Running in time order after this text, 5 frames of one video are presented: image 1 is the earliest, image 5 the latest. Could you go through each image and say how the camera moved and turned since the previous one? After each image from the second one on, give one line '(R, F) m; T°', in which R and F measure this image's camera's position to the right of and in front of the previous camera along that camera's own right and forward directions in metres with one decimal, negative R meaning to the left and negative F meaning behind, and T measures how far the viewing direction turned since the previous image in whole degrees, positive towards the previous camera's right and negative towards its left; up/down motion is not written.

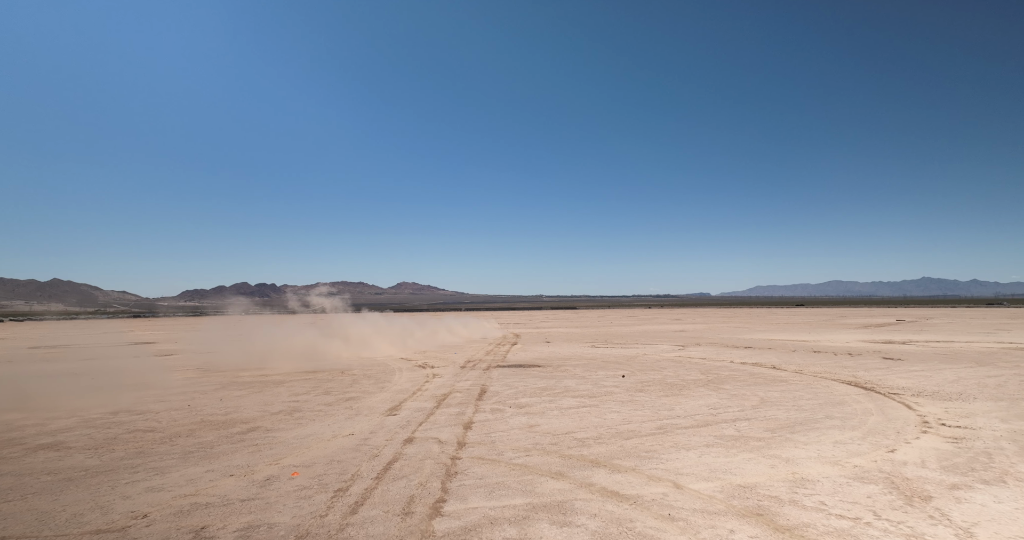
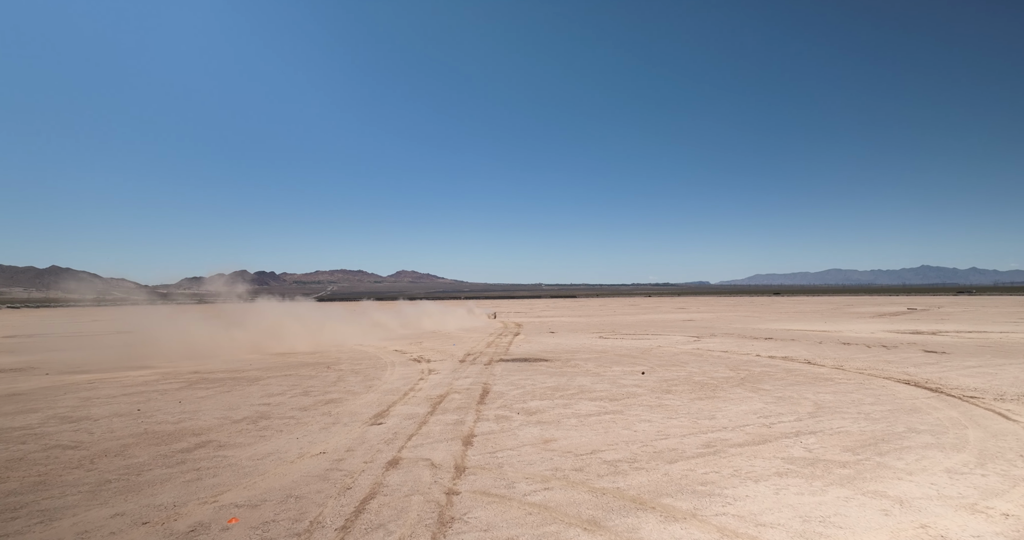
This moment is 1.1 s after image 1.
(-0.2, +2.2) m; 0°
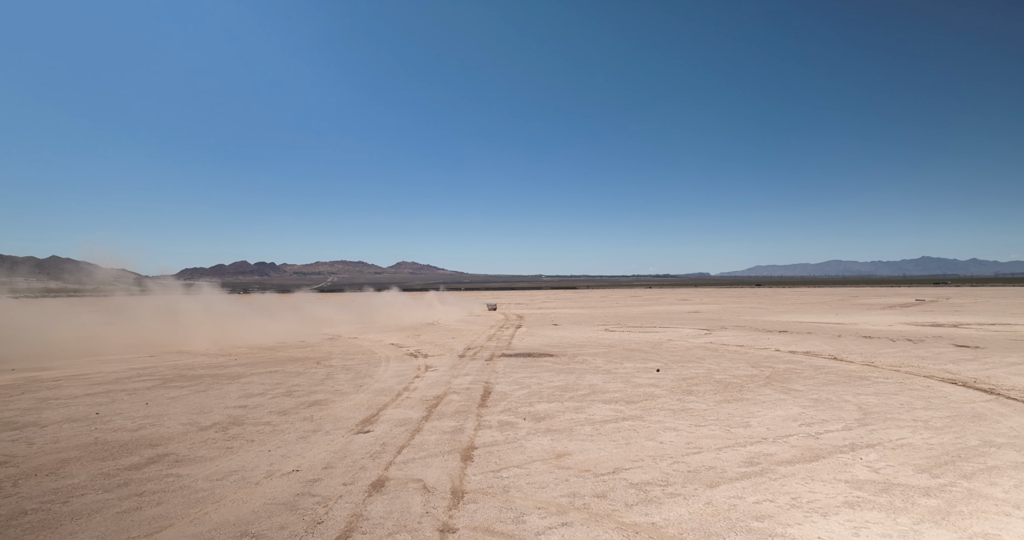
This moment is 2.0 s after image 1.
(-0.1, +1.4) m; 0°
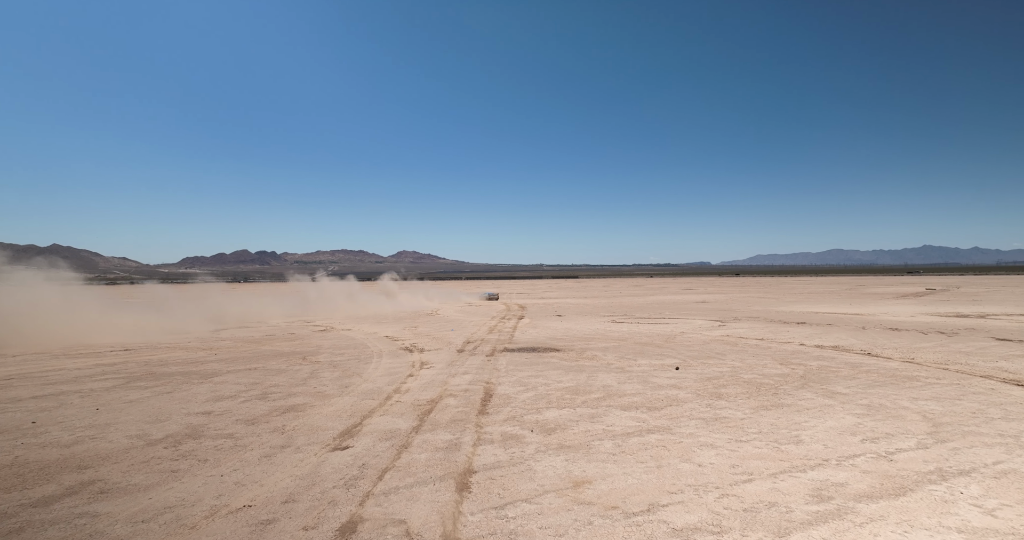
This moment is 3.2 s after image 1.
(-0.1, +1.6) m; 0°
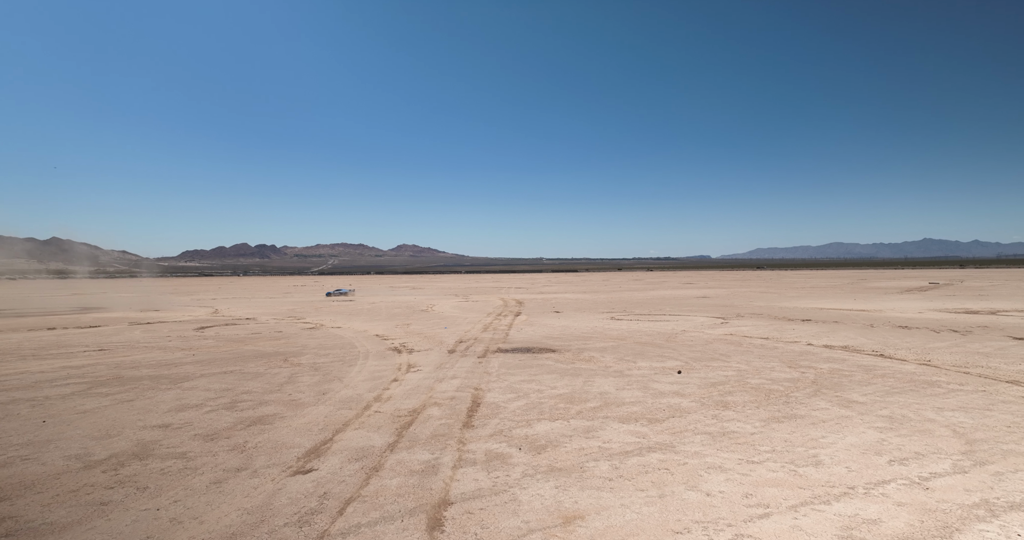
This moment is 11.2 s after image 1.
(+0.2, +0.9) m; 0°
